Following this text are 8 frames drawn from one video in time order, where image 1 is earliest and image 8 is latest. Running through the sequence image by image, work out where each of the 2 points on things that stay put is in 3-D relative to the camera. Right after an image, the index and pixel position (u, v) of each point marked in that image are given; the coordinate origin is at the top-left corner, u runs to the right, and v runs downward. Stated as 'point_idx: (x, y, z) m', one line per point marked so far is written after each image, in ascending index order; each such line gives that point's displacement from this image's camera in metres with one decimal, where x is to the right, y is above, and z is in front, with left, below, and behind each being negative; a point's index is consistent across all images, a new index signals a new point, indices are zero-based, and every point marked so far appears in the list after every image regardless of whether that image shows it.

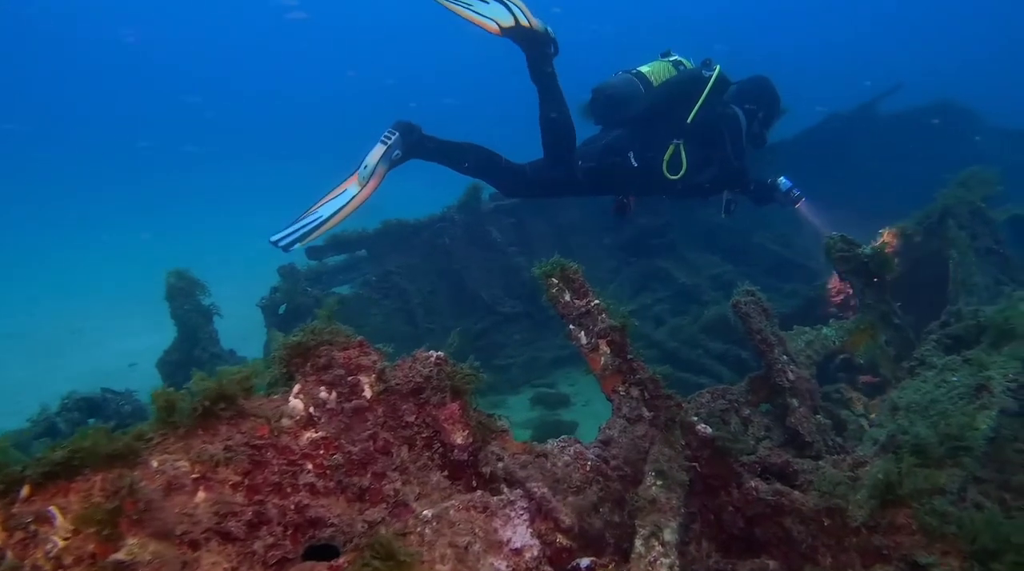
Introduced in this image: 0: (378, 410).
0: (-0.6, -0.6, +3.0) m
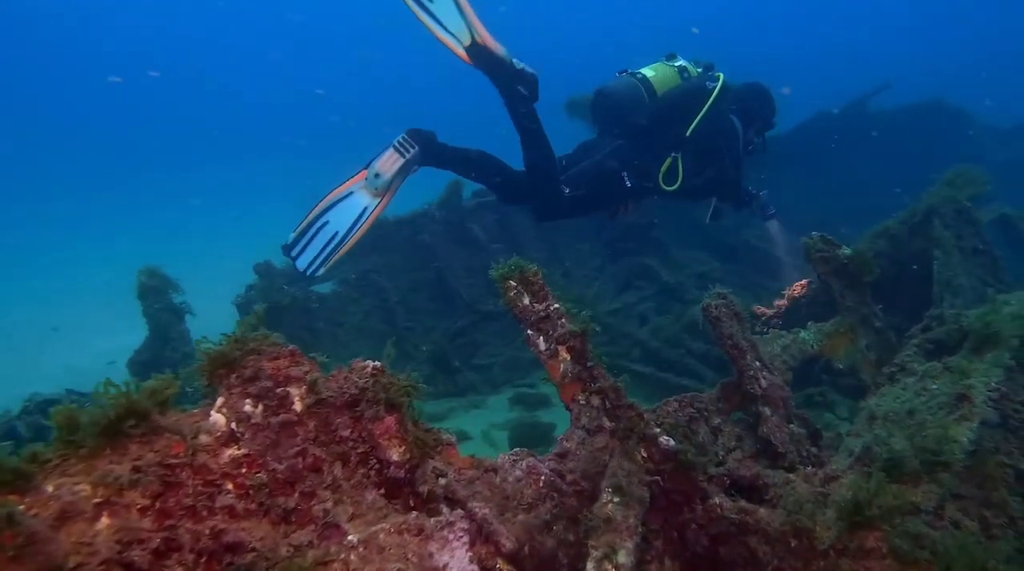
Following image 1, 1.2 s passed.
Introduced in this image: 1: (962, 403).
0: (-0.9, -0.6, +2.8) m
1: (+3.0, -0.8, +4.0) m
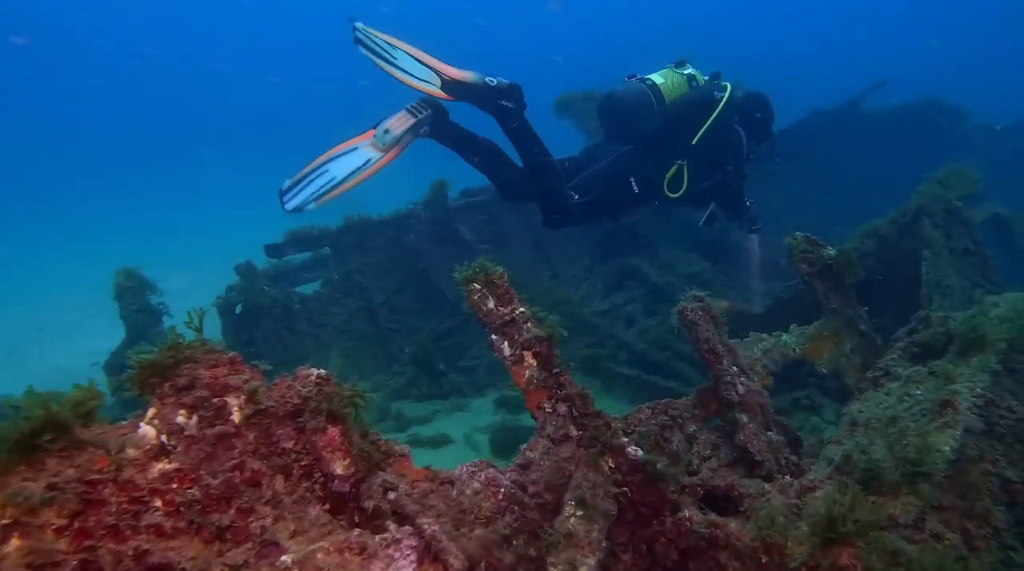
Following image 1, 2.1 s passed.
0: (-1.2, -0.7, +2.6) m
1: (+2.8, -0.8, +3.9) m
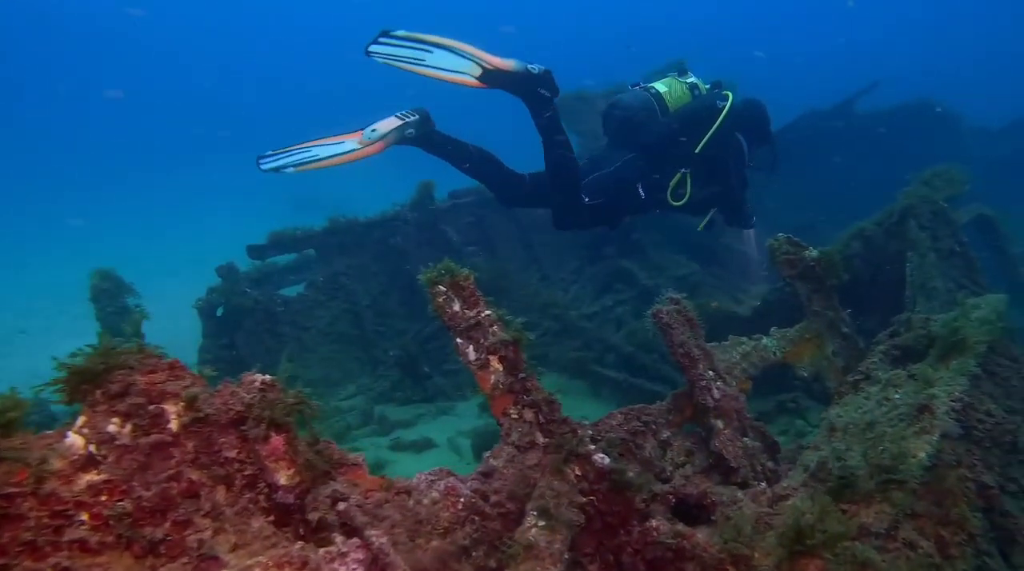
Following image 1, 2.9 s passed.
0: (-1.4, -0.7, +2.5) m
1: (+2.6, -0.8, +3.8) m
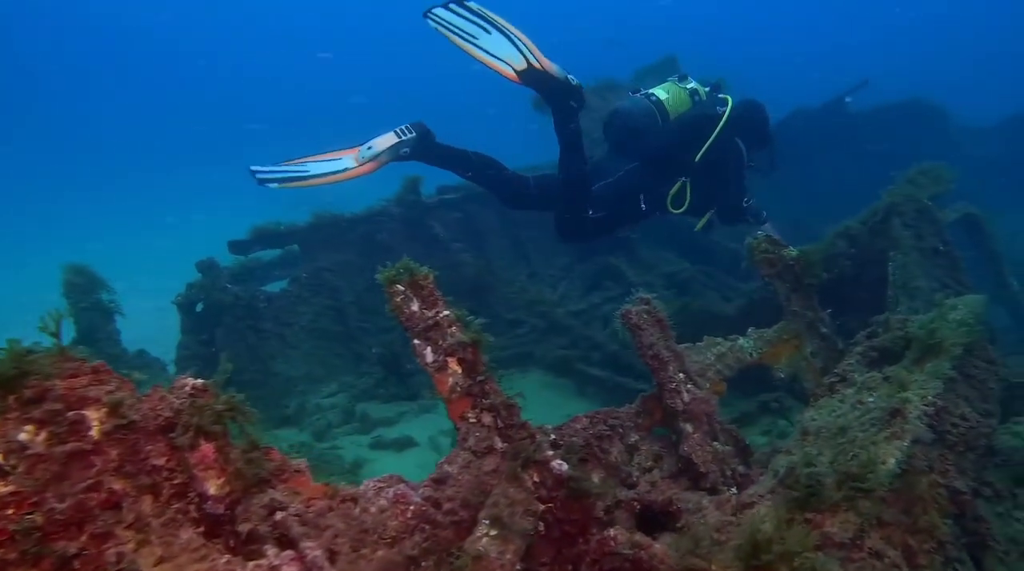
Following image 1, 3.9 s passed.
0: (-1.6, -0.7, +2.4) m
1: (+2.4, -0.8, +3.6) m
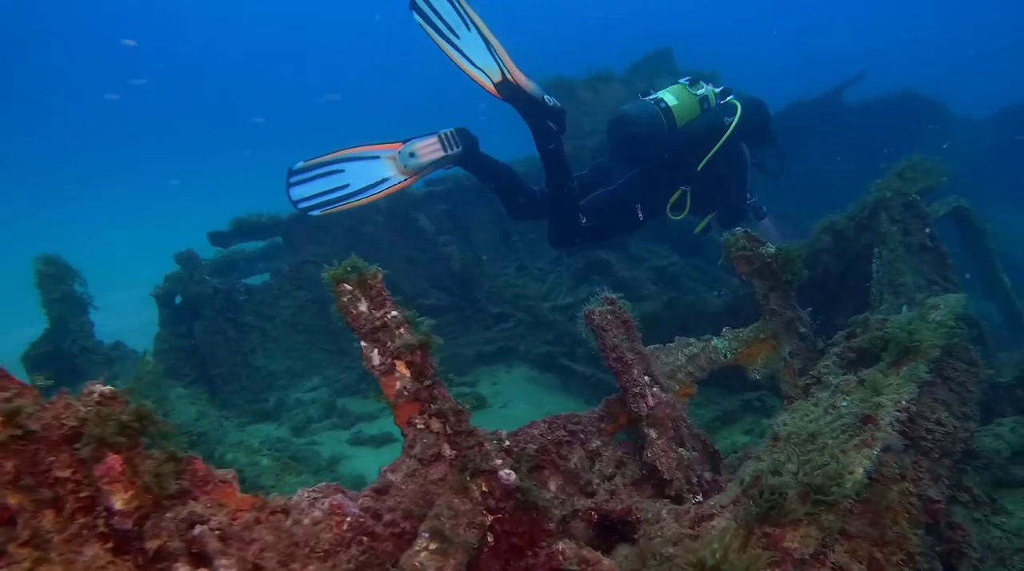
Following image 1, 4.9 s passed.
0: (-1.9, -0.7, +2.2) m
1: (+2.1, -0.8, +3.5) m
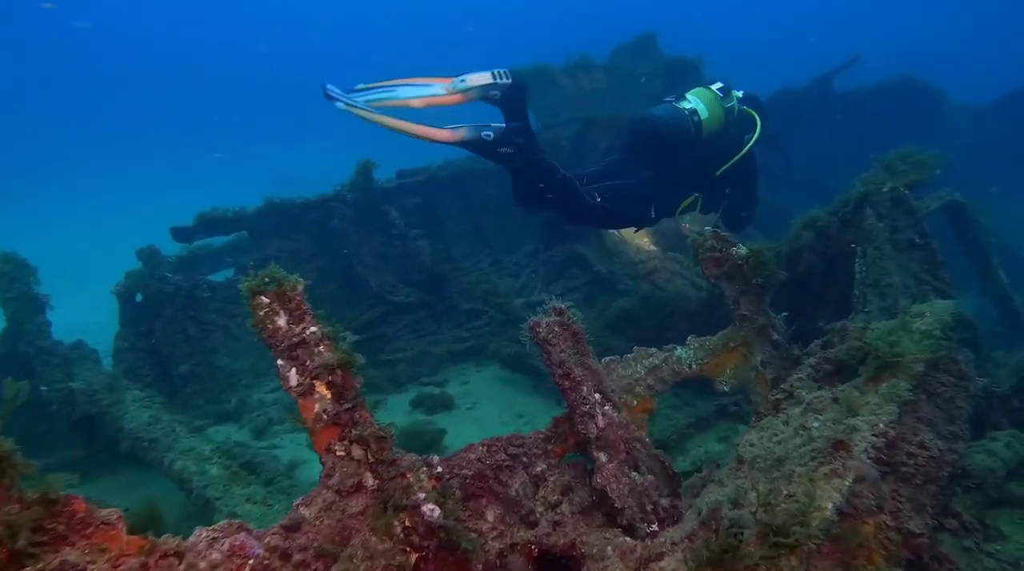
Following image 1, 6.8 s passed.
0: (-2.3, -0.8, +1.9) m
1: (+1.7, -0.9, +3.2) m
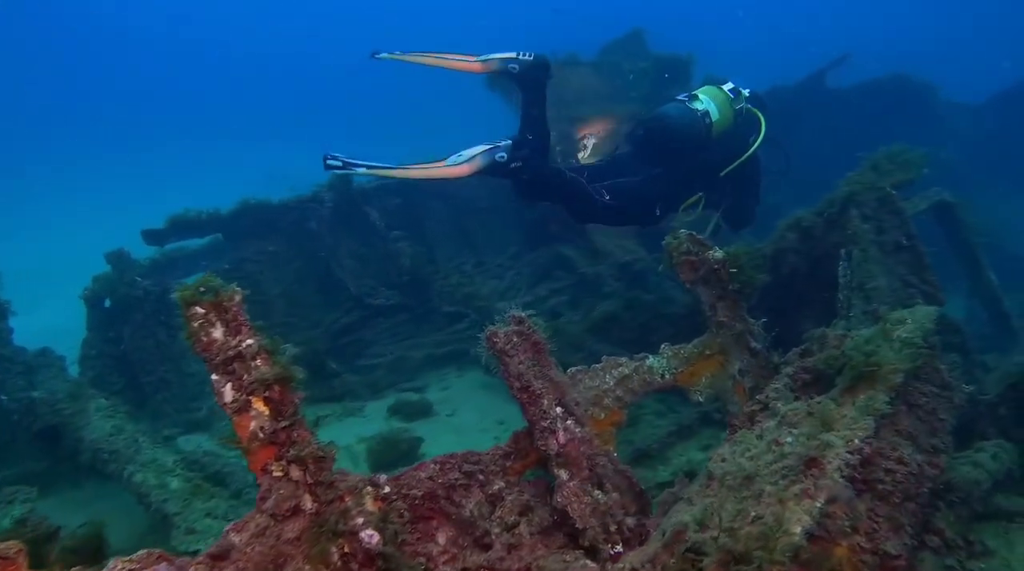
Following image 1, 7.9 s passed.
0: (-2.5, -0.8, +1.7) m
1: (+1.5, -0.9, +3.0) m
